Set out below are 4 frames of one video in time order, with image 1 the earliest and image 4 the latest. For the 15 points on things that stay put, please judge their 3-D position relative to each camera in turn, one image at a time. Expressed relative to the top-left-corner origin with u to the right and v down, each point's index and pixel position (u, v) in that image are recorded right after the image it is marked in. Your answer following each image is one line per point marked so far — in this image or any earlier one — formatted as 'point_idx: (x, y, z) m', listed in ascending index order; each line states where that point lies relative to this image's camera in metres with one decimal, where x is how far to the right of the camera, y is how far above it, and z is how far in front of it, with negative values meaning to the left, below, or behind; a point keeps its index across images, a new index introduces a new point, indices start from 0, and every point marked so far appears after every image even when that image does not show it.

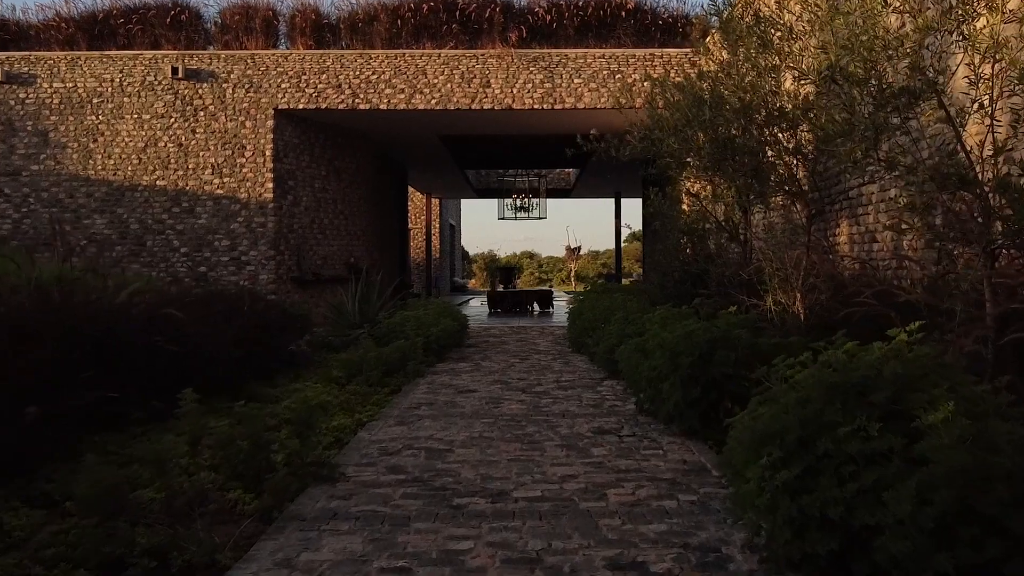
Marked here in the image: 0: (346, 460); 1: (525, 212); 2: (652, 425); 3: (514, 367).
0: (-0.6, -0.6, +3.6) m
1: (+0.2, +1.2, +17.1) m
2: (+0.6, -0.6, +4.3) m
3: (0.0, -0.5, +6.9) m
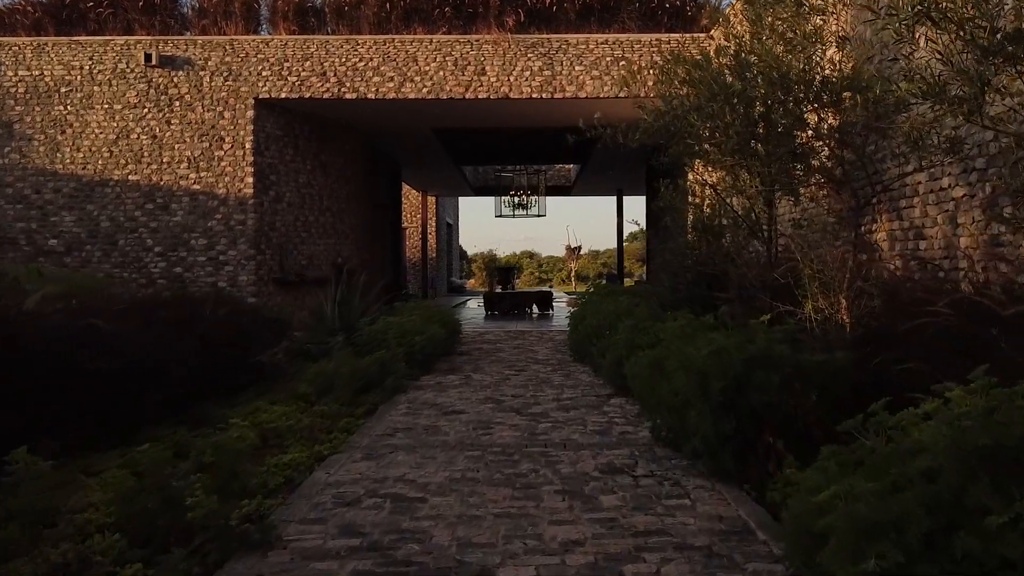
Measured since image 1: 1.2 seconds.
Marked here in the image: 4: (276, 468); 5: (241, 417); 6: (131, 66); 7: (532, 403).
0: (-0.6, -0.6, +2.9) m
1: (+0.2, +1.2, +16.4) m
2: (+0.5, -0.6, +3.6) m
3: (0.0, -0.5, +6.1) m
4: (-0.8, -0.6, +3.5) m
5: (-1.2, -0.6, +4.8) m
6: (-4.0, +2.3, +11.0) m
7: (+0.1, -0.6, +5.1) m
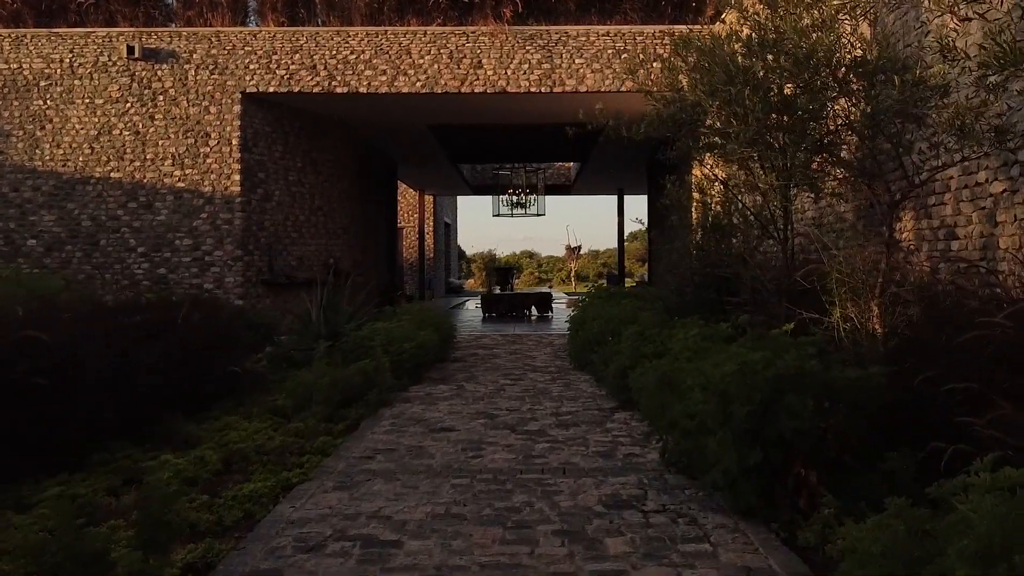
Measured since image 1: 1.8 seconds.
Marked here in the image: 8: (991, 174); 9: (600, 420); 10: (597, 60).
0: (-0.6, -0.6, +2.4) m
1: (+0.1, +1.2, +16.0) m
2: (+0.5, -0.6, +3.1) m
3: (0.0, -0.6, +5.7) m
4: (-0.8, -0.6, +3.1) m
5: (-1.3, -0.6, +4.4) m
6: (-4.0, +2.3, +10.6) m
7: (+0.1, -0.6, +4.6) m
8: (+2.0, +0.5, +4.3) m
9: (+0.4, -0.6, +4.5) m
10: (+0.8, +2.3, +10.3) m
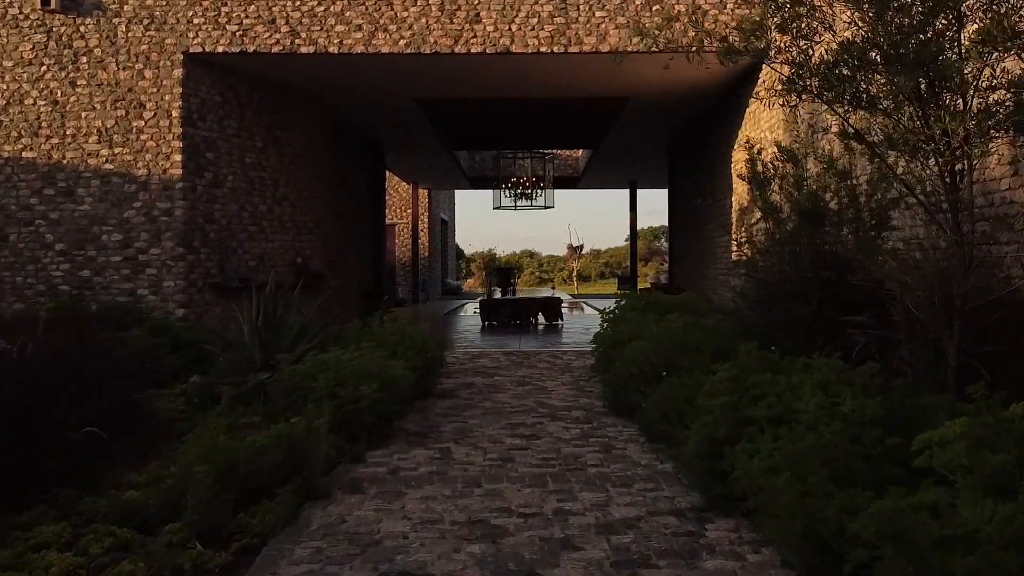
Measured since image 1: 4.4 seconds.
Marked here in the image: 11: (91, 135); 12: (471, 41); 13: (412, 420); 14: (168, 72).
0: (-0.6, -0.7, +0.4) m
1: (+0.2, +1.2, +14.0) m
2: (+0.6, -0.7, +1.1) m
3: (0.0, -0.6, +3.7) m
4: (-0.8, -0.7, +1.1) m
5: (-1.2, -0.7, +2.4) m
6: (-4.0, +2.3, +8.6) m
7: (+0.1, -0.6, +2.6) m
8: (+2.0, +0.4, +2.3) m
9: (+0.4, -0.6, +2.5) m
10: (+0.9, +2.2, +8.3) m
11: (-3.5, +1.3, +8.6) m
12: (-0.3, +2.0, +8.4) m
13: (-0.4, -0.6, +4.6) m
14: (-2.8, +1.8, +8.6) m
